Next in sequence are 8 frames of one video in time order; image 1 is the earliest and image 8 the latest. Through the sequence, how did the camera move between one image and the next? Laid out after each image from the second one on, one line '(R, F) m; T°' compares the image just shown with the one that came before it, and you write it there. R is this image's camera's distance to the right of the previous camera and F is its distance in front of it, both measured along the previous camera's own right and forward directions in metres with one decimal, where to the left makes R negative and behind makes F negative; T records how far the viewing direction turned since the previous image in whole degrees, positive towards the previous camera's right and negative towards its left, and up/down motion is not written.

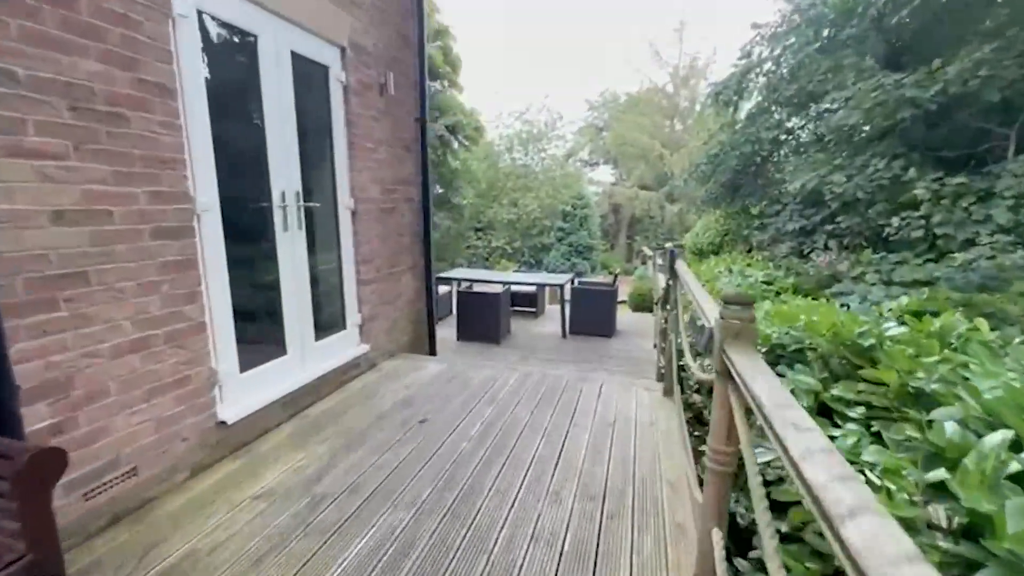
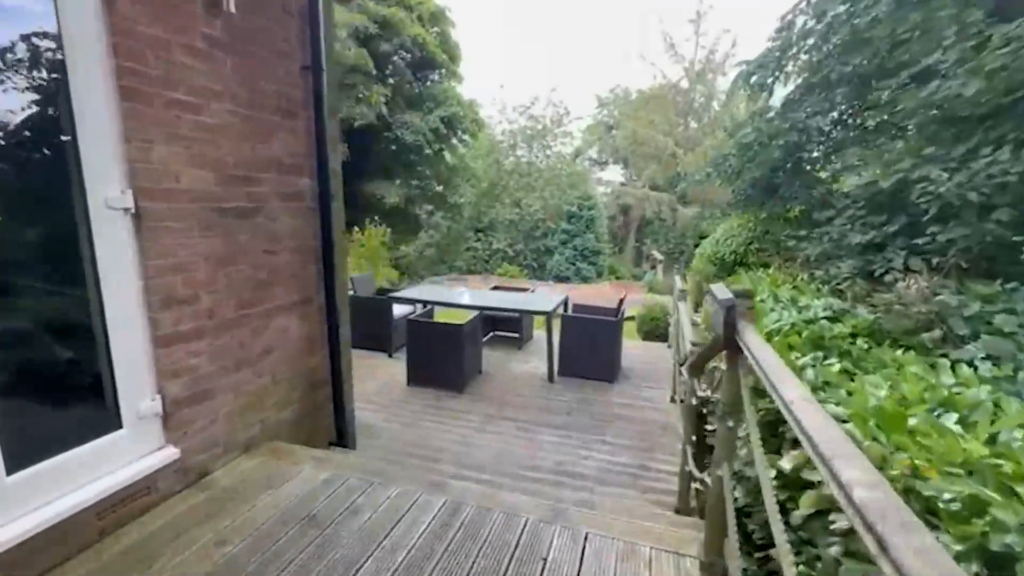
(+0.3, +1.3) m; -1°
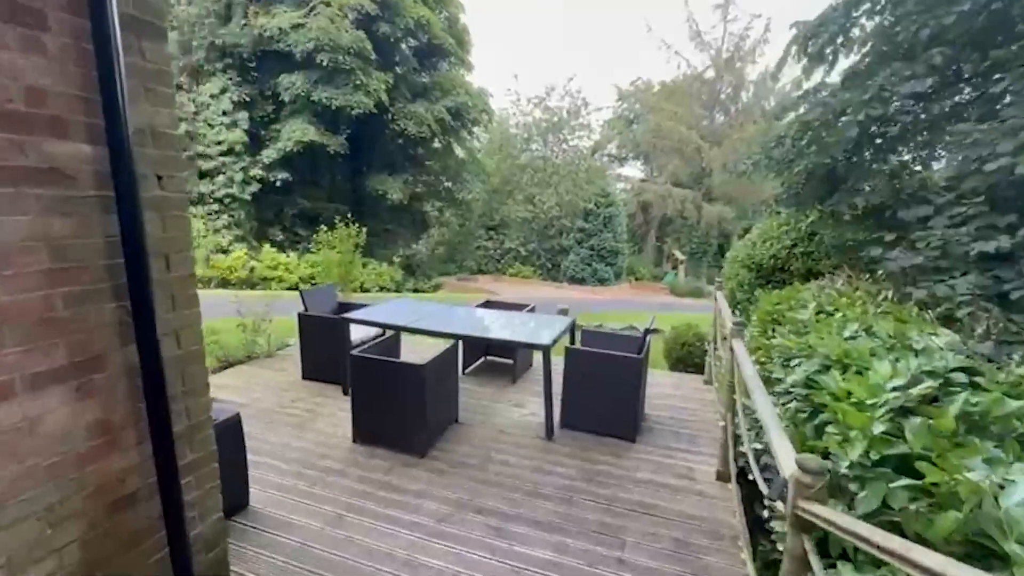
(+0.2, +1.0) m; -2°
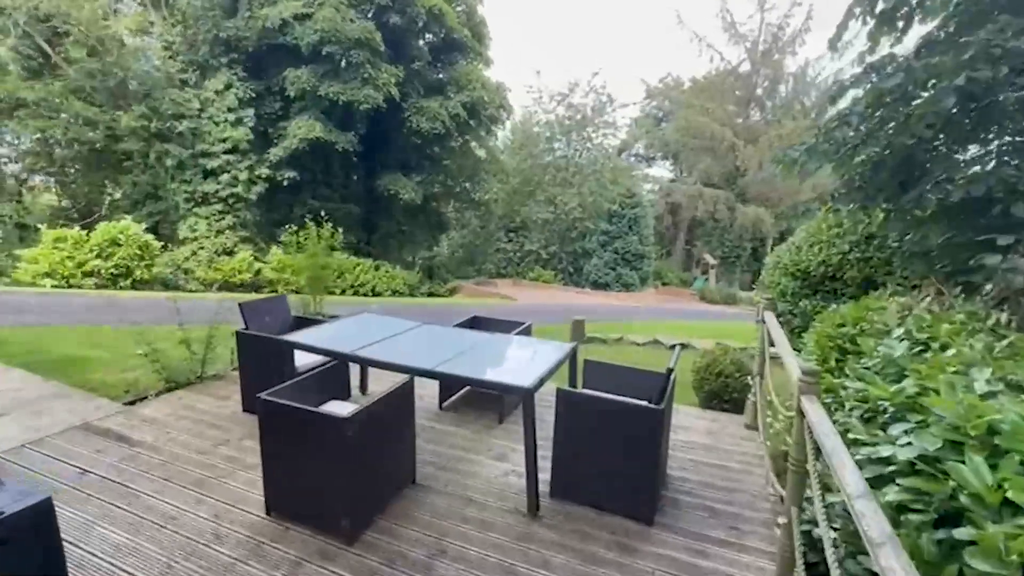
(+0.3, +0.8) m; -3°
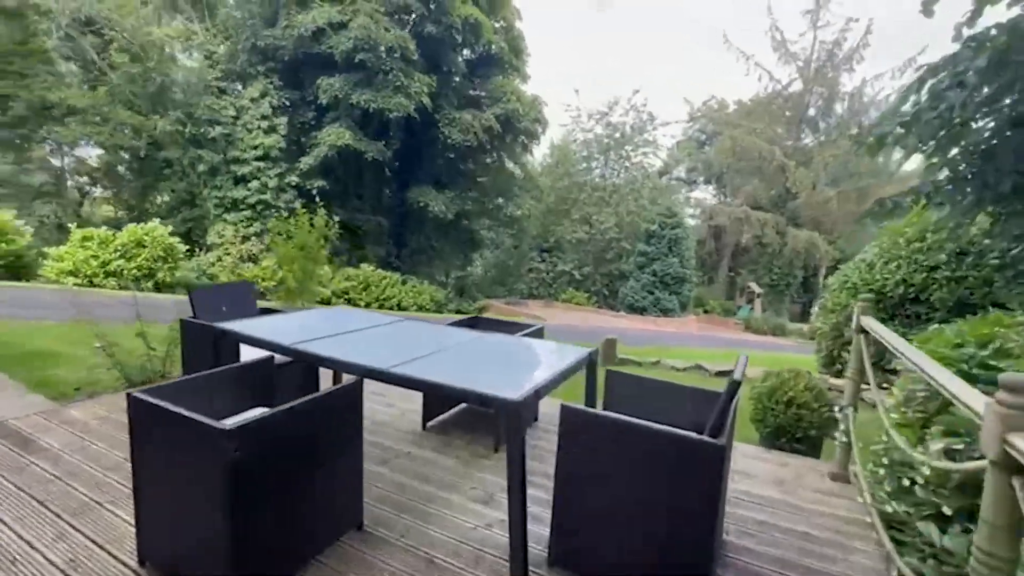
(+0.2, +0.7) m; -4°
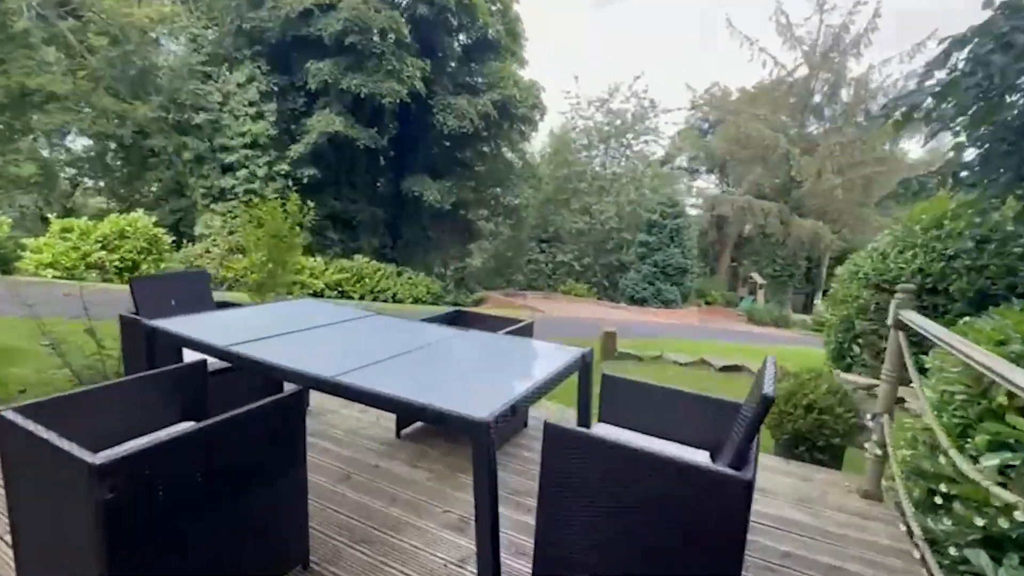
(+0.1, +0.3) m; 0°
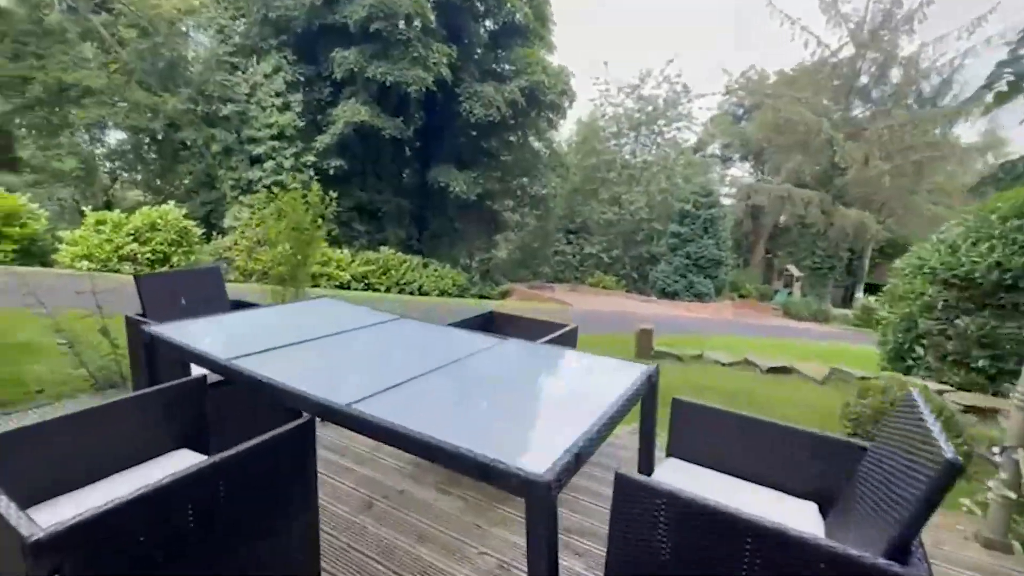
(-0.1, +0.3) m; -3°
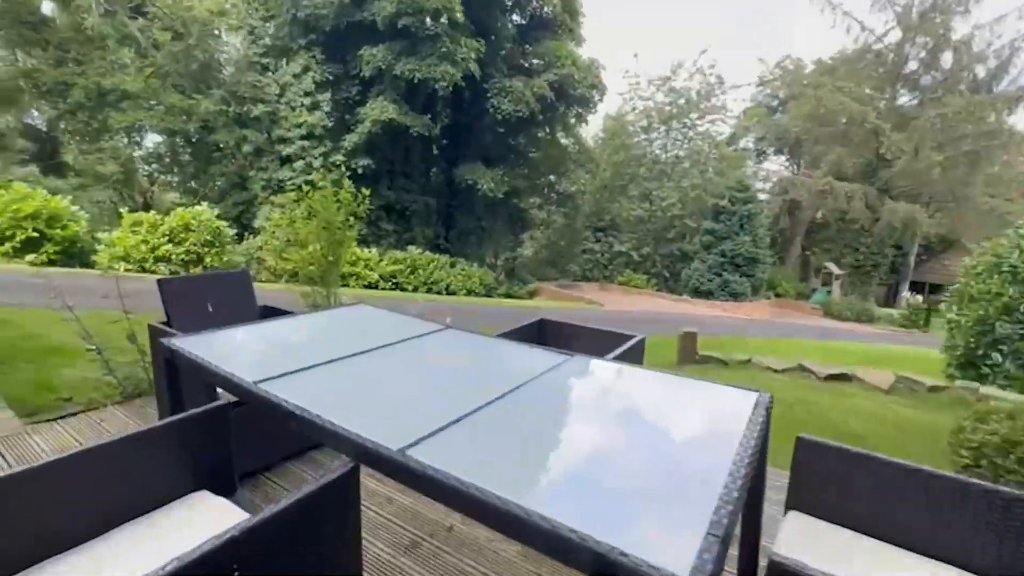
(-0.1, +0.2) m; -3°
